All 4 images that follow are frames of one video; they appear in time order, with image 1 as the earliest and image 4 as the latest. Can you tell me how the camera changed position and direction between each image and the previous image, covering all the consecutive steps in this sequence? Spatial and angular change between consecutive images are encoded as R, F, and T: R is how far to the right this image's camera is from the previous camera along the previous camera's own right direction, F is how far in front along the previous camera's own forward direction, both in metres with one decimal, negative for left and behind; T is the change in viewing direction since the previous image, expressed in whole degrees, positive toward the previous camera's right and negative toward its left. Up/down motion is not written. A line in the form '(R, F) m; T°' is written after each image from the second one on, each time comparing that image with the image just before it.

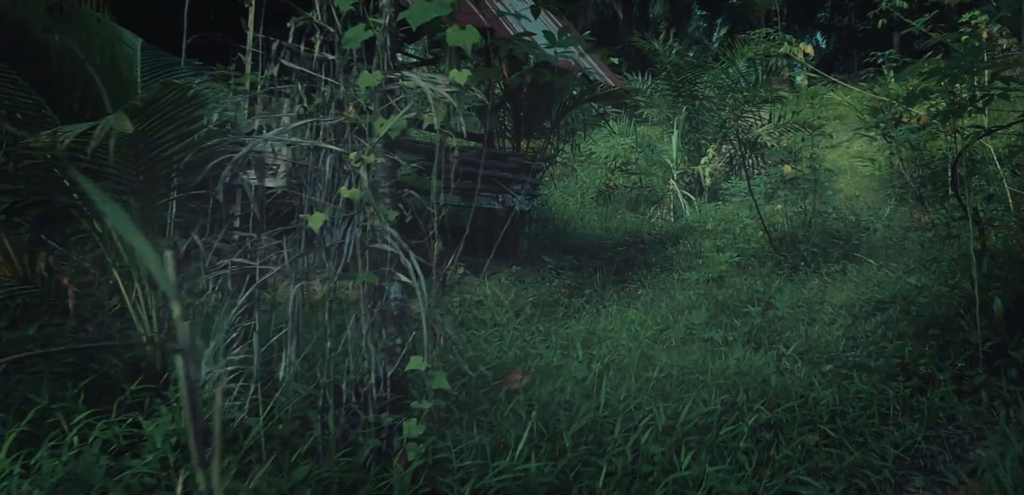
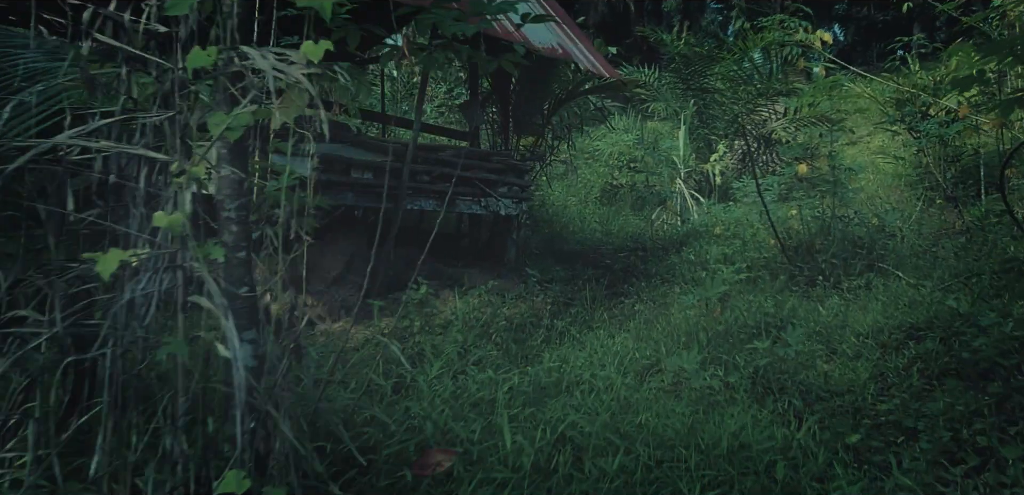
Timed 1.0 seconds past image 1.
(+0.3, +0.7) m; -1°
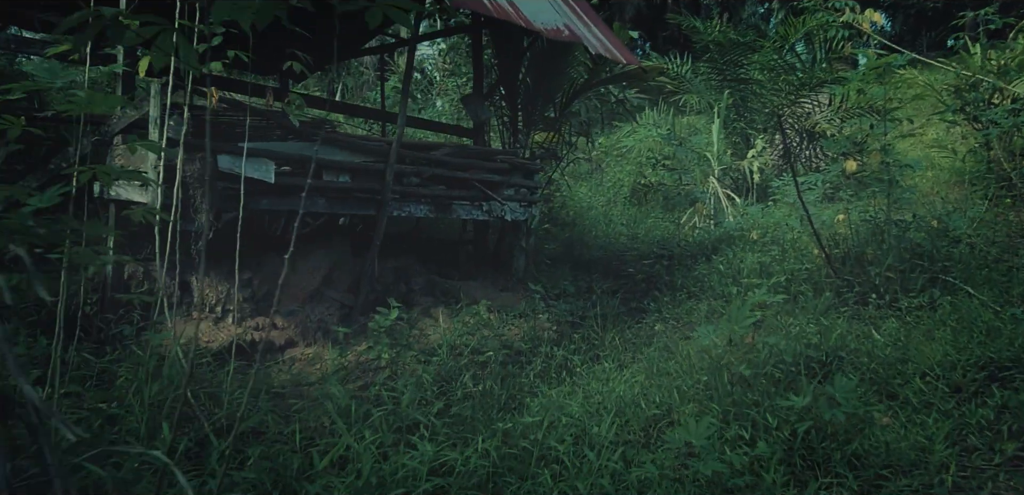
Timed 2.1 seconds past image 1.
(+0.2, +0.8) m; -3°
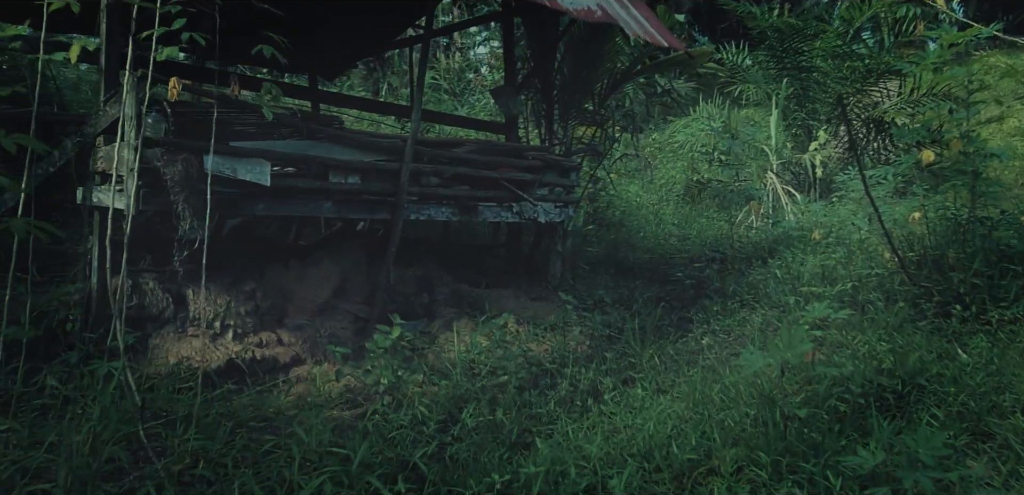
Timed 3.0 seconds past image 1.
(+0.2, +0.5) m; -4°
